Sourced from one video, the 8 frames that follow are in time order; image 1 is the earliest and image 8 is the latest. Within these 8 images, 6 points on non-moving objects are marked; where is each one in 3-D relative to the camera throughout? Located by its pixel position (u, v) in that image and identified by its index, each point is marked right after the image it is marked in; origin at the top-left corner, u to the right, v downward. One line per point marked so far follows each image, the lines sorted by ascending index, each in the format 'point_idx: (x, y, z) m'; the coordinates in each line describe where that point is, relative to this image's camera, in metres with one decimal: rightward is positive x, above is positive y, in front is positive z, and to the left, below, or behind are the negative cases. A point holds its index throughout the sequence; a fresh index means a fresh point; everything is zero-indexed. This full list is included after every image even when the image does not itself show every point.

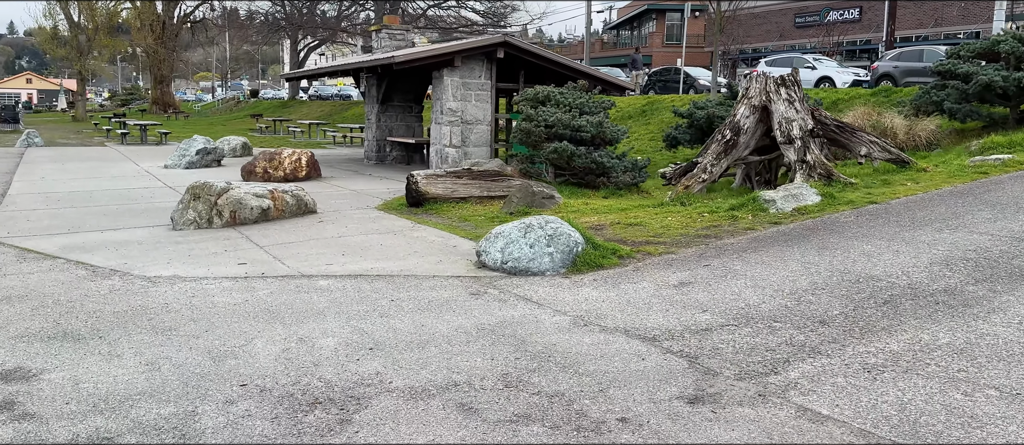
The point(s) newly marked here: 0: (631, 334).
0: (+0.6, -0.6, +4.5) m
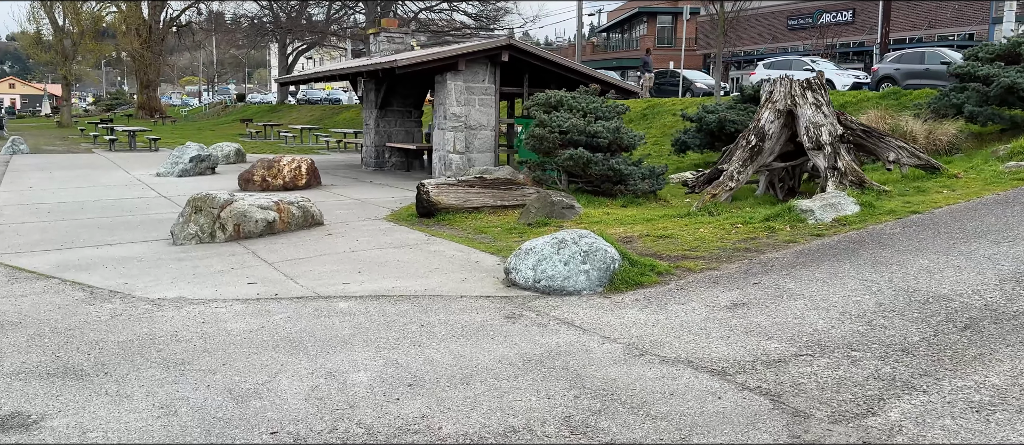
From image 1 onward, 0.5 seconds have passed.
0: (+0.9, -0.7, +4.0) m
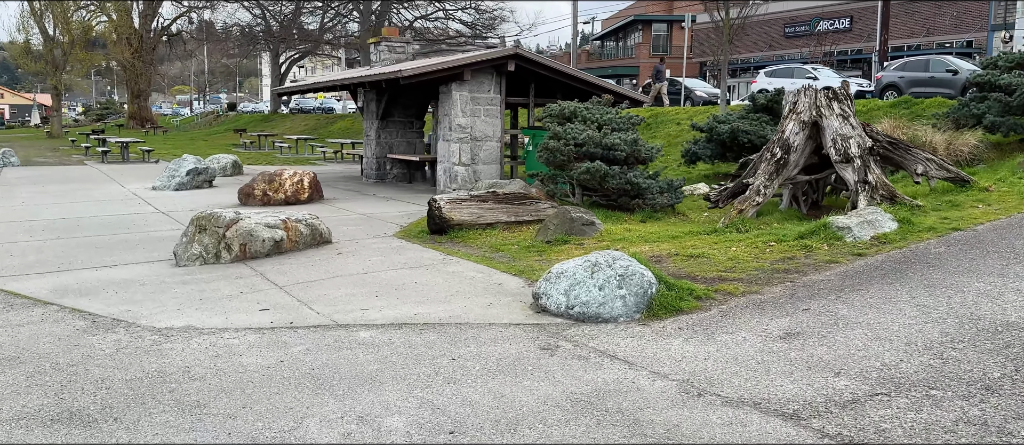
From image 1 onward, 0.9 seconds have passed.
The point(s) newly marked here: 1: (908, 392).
0: (+1.1, -0.8, +3.7) m
1: (+1.8, -0.8, +3.8) m
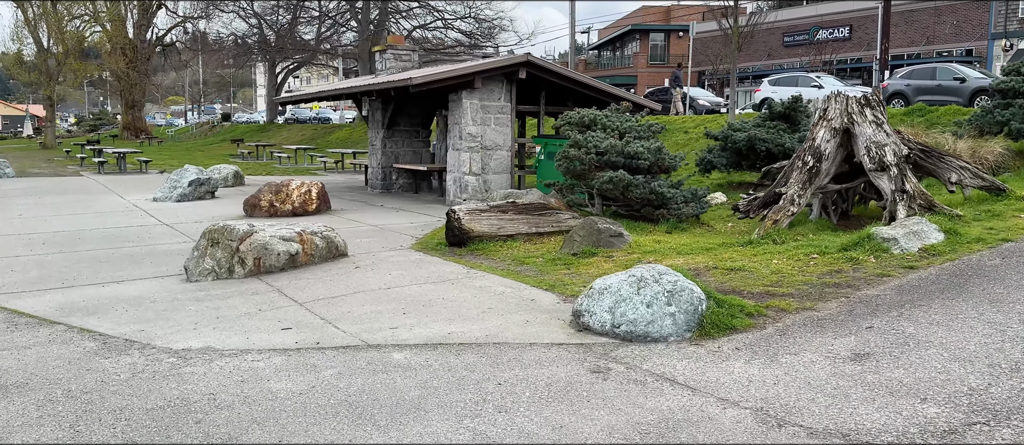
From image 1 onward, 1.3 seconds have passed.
0: (+1.4, -0.9, +3.4) m
1: (+2.1, -0.8, +3.5) m
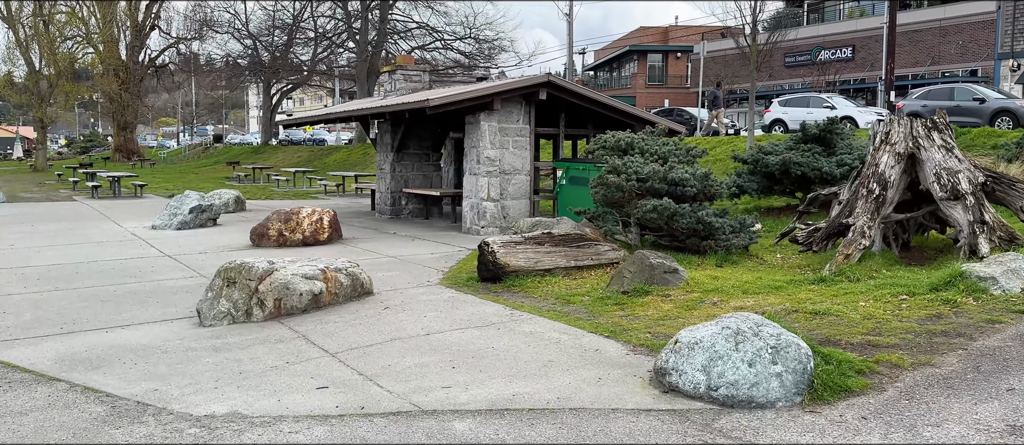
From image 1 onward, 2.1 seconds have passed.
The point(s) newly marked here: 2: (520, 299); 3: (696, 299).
0: (+1.8, -1.1, +2.7) m
1: (+2.5, -1.0, +2.8) m
2: (+0.1, -0.7, +7.4) m
3: (+1.5, -0.6, +6.6) m
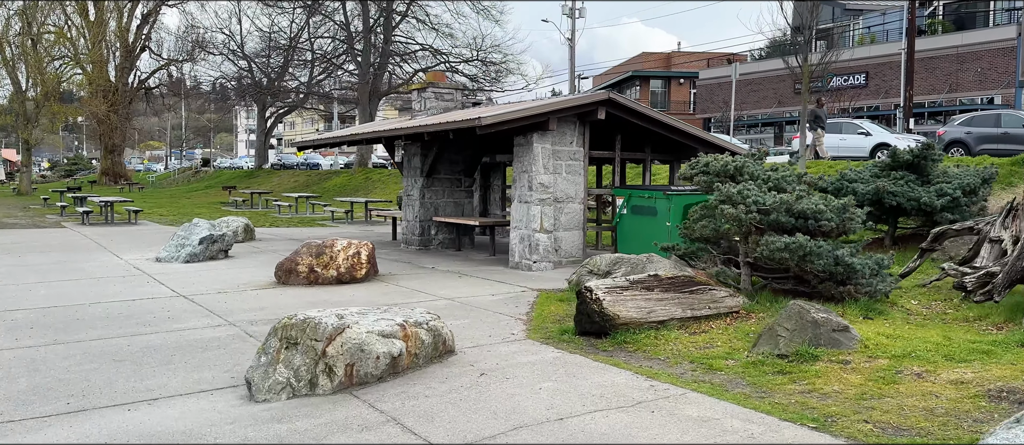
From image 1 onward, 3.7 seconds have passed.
0: (+2.8, -1.2, +1.2) m
1: (+3.4, -1.2, +1.3) m
2: (+0.9, -1.0, +5.9) m
3: (+2.3, -0.9, +5.2) m
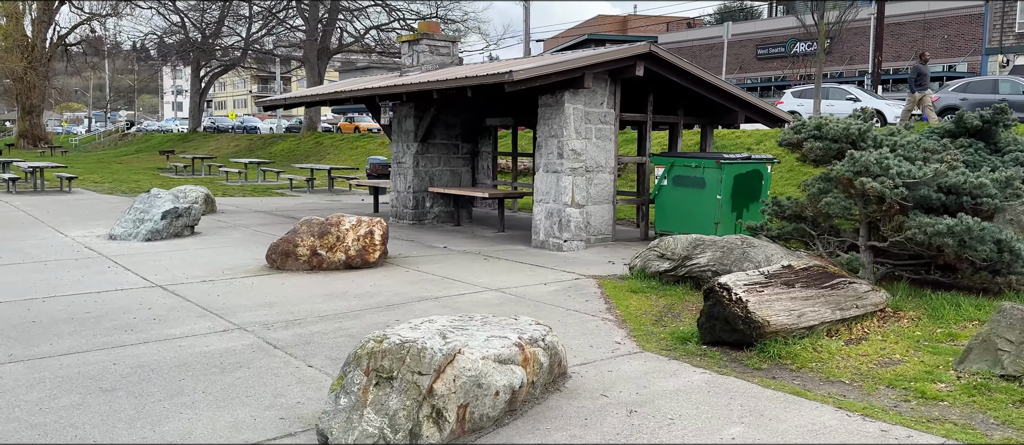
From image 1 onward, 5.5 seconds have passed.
0: (+3.9, -1.3, 0.0) m
1: (+4.5, -1.3, +0.2) m
2: (+1.7, -0.9, +4.5) m
3: (+3.1, -0.8, +3.9) m
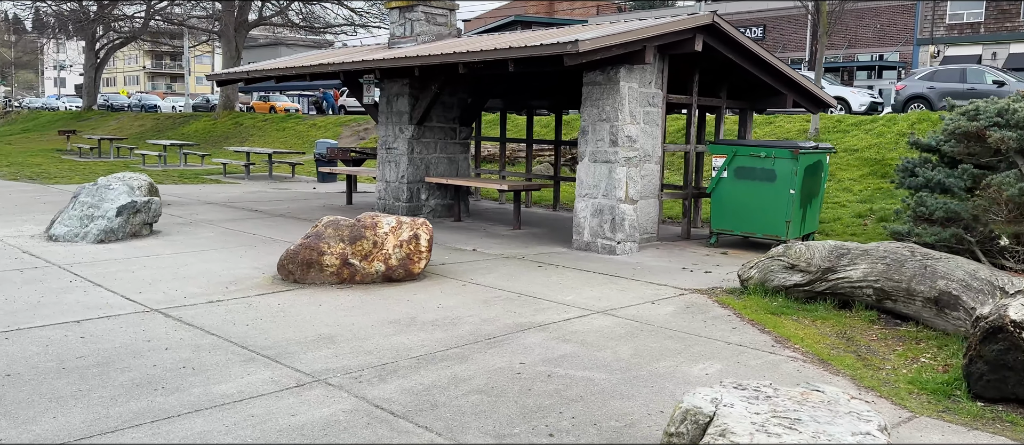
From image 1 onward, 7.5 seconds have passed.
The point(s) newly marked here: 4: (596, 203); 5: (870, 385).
0: (+5.5, -1.5, -0.9) m
1: (+6.1, -1.4, -0.6) m
2: (+2.8, -1.0, +3.3) m
3: (+4.3, -0.9, +2.9) m
4: (+0.8, +0.2, +8.9) m
5: (+1.8, -0.8, +4.3) m
